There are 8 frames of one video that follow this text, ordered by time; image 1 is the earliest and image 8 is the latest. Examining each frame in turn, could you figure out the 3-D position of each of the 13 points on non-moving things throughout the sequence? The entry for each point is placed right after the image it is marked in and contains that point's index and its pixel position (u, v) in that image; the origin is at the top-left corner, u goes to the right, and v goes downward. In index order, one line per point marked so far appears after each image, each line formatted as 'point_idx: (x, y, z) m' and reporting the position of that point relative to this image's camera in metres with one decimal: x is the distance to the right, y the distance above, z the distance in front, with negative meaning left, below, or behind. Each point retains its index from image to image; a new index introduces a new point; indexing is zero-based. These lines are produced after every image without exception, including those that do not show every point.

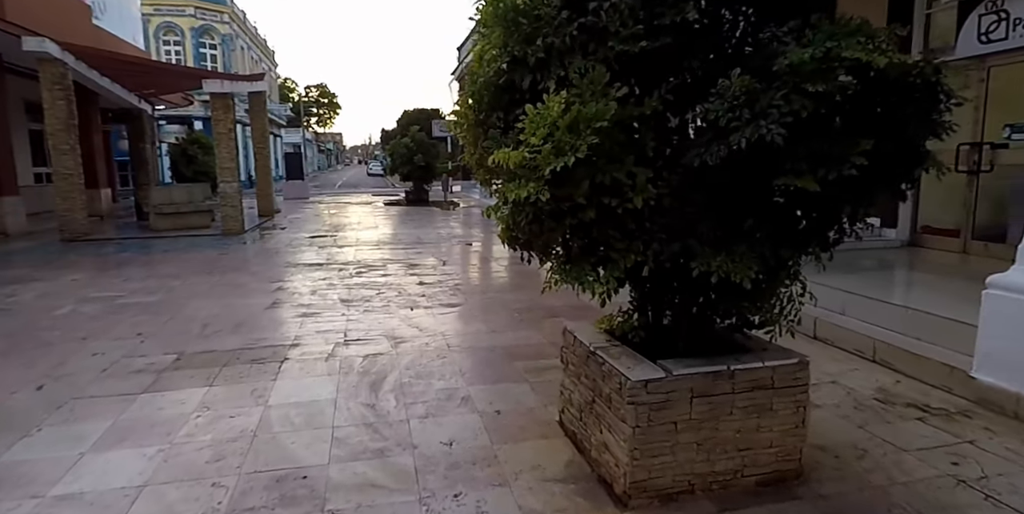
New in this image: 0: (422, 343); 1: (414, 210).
0: (-0.7, -0.7, +4.8) m
1: (-3.1, +1.5, +18.9) m
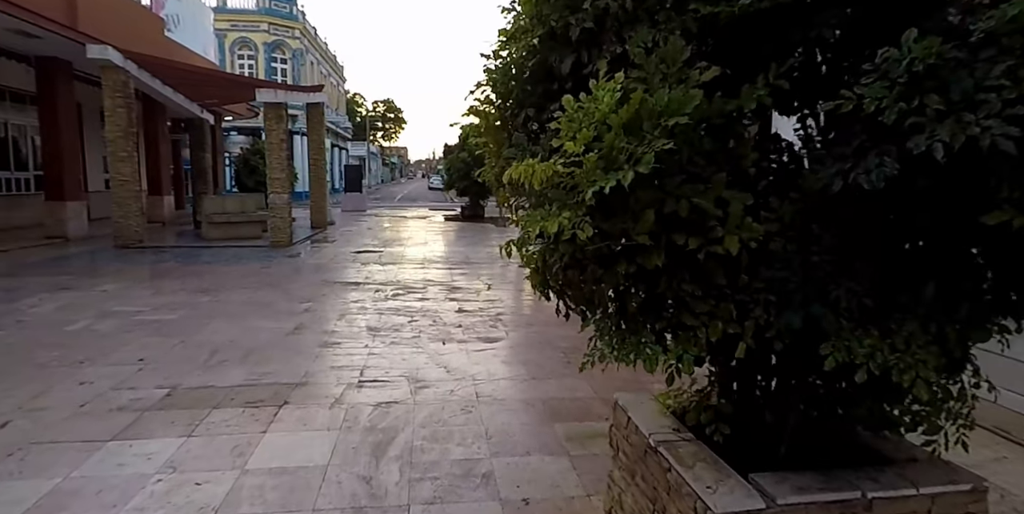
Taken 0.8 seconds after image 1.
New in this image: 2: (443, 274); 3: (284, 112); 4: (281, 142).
0: (-0.4, -0.9, +4.1) m
1: (-1.3, +1.0, +18.4) m
2: (-1.1, -0.2, +9.2) m
3: (-4.7, +3.0, +12.2) m
4: (-4.8, +2.4, +12.1) m
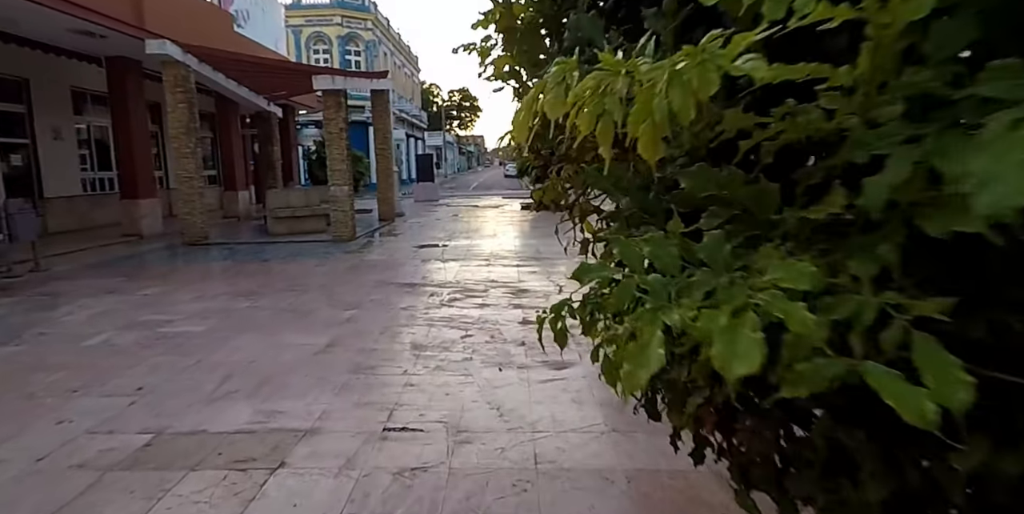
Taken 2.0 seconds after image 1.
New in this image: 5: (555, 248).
0: (-0.1, -1.0, +3.0) m
1: (+0.9, +1.2, +17.3) m
2: (-0.1, -0.2, +8.2) m
3: (-3.3, +3.1, +11.5) m
4: (-3.3, +2.5, +11.5) m
5: (+0.8, +0.2, +10.9) m
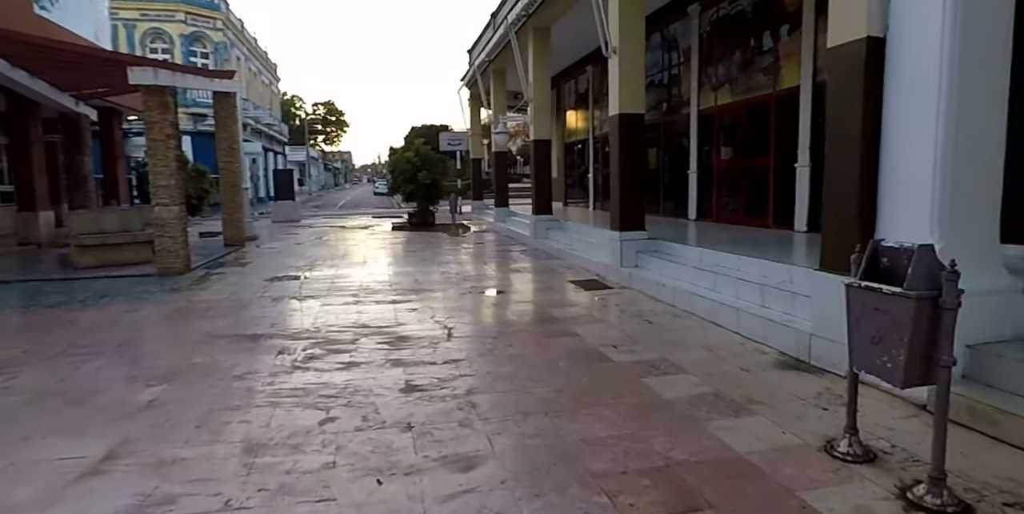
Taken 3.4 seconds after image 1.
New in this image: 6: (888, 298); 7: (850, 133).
0: (-0.4, -1.2, +1.7) m
1: (-2.5, +0.5, +15.9) m
2: (-1.5, -0.6, +6.8) m
3: (-5.5, +2.5, +9.4) m
4: (-5.5, +1.9, +9.4) m
5: (-1.2, -0.3, +9.6) m
6: (+1.6, -0.2, +2.5) m
7: (+2.3, +0.8, +3.9) m
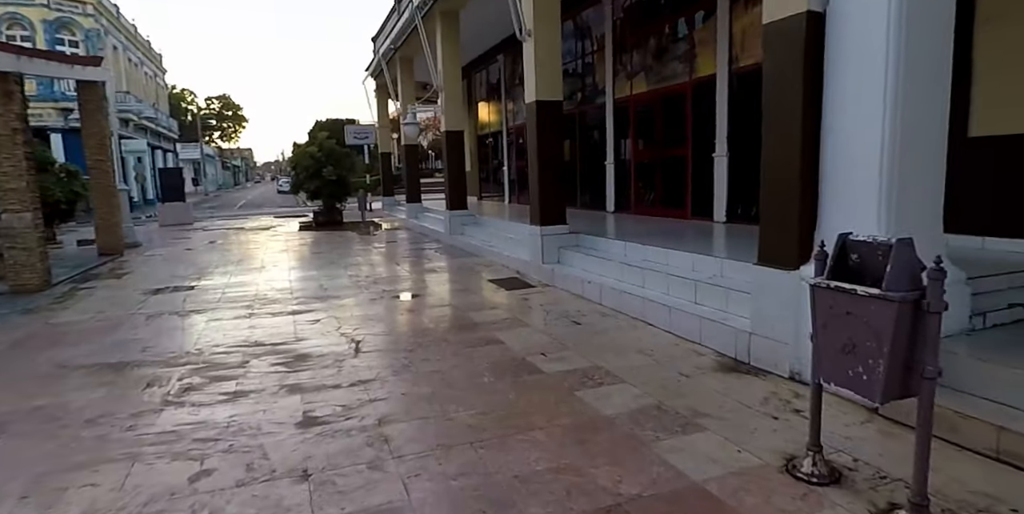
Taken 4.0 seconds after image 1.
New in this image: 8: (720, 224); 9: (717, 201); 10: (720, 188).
0: (-0.5, -1.3, +1.1) m
1: (-4.7, +0.5, +14.9) m
2: (-2.4, -0.7, +6.0) m
3: (-6.8, +2.3, +8.0) m
4: (-6.7, +1.7, +7.9) m
5: (-2.5, -0.3, +8.8) m
6: (+1.3, -0.2, +2.2) m
7: (+1.7, +0.8, +3.6) m
8: (+3.0, +0.5, +8.3) m
9: (+3.0, +0.8, +8.5) m
10: (+3.0, +1.0, +8.4) m
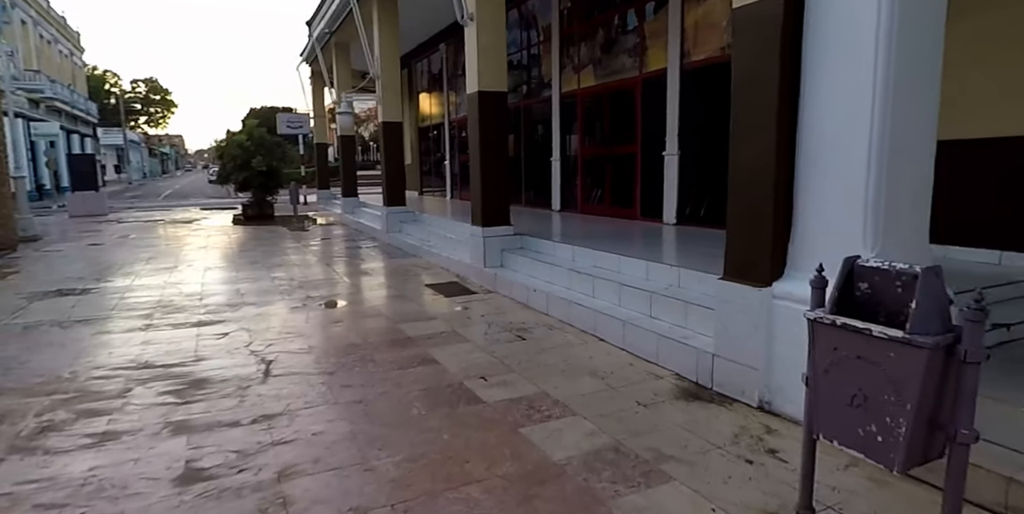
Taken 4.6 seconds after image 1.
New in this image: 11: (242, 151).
0: (-0.6, -1.4, +0.5) m
1: (-6.1, +0.5, +13.8) m
2: (-2.9, -0.7, +5.2) m
3: (-7.5, +2.3, +6.7) m
4: (-7.5, +1.7, +6.7) m
5: (-3.3, -0.3, +7.9) m
6: (+1.1, -0.3, +1.8) m
7: (+1.4, +0.8, +3.2) m
8: (+2.1, +0.4, +8.0) m
9: (+2.2, +0.8, +8.2) m
10: (+2.2, +1.0, +8.1) m
11: (-7.5, +3.0, +16.2) m
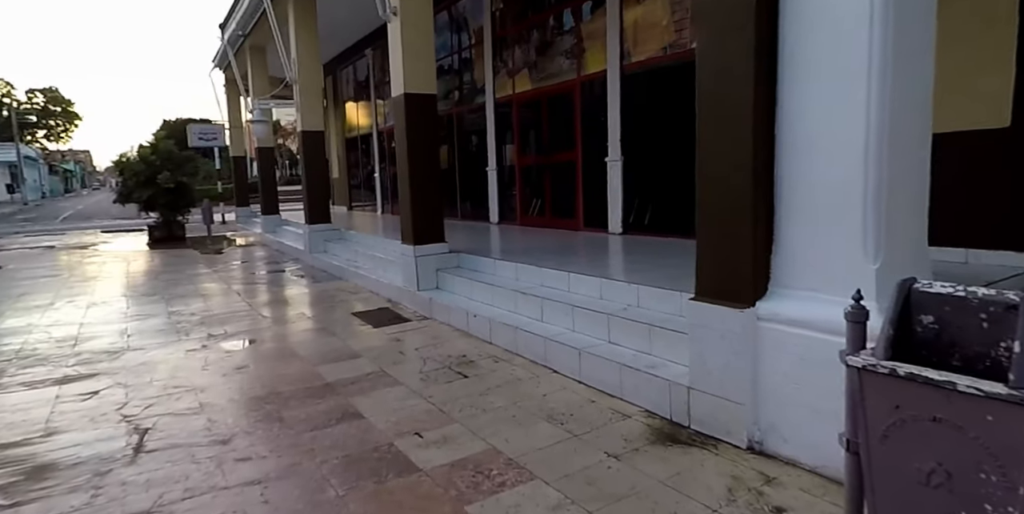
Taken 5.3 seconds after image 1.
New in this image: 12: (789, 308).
0: (-0.6, -1.5, -0.2) m
1: (-7.5, -0.1, +12.4) m
2: (-3.4, -1.0, +4.2) m
3: (-8.2, +1.7, +5.3) m
4: (-8.2, +1.1, +5.3) m
5: (-4.1, -0.8, +6.9) m
6: (+1.0, -0.3, +1.2) m
7: (+1.0, +0.7, +2.7) m
8: (+1.3, +0.3, +7.6) m
9: (+1.3, +0.6, +7.7) m
10: (+1.3, +0.8, +7.7) m
11: (-9.2, +2.2, +14.7) m
12: (+1.3, -0.2, +2.7) m
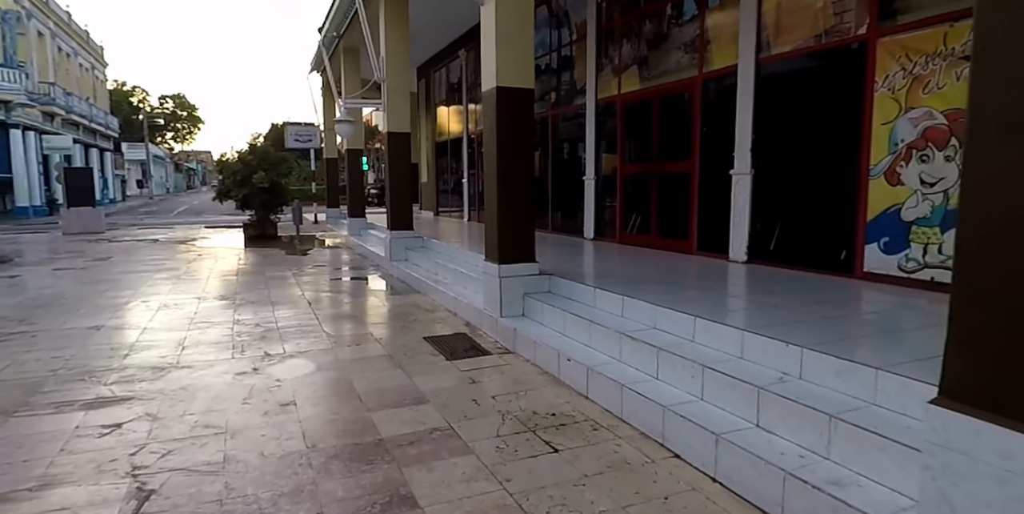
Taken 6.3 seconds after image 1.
0: (-0.7, -1.6, -1.1) m
1: (-5.6, 0.0, +12.4) m
2: (-2.8, -1.0, +3.6) m
3: (-7.2, +2.0, +5.5) m
4: (-7.2, +1.4, +5.4) m
5: (-3.1, -0.8, +6.4) m
6: (+1.1, -0.5, +0.1) m
7: (+1.5, +0.4, +1.5) m
8: (+2.4, -0.1, +6.3) m
9: (+2.5, +0.3, +6.5) m
10: (+2.5, +0.4, +6.4) m
11: (-6.8, +2.3, +14.9) m
12: (+1.6, -0.5, +1.4) m
